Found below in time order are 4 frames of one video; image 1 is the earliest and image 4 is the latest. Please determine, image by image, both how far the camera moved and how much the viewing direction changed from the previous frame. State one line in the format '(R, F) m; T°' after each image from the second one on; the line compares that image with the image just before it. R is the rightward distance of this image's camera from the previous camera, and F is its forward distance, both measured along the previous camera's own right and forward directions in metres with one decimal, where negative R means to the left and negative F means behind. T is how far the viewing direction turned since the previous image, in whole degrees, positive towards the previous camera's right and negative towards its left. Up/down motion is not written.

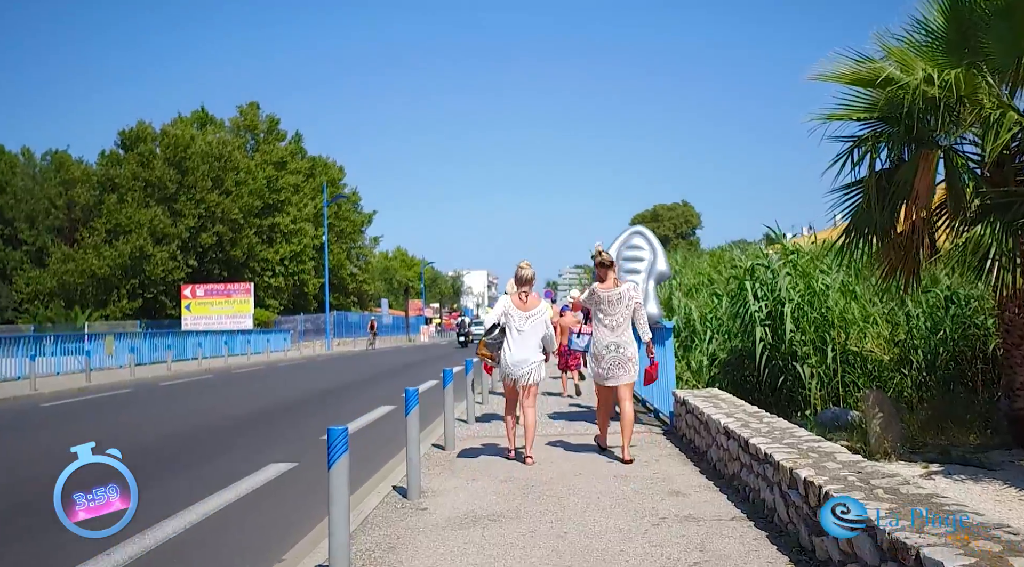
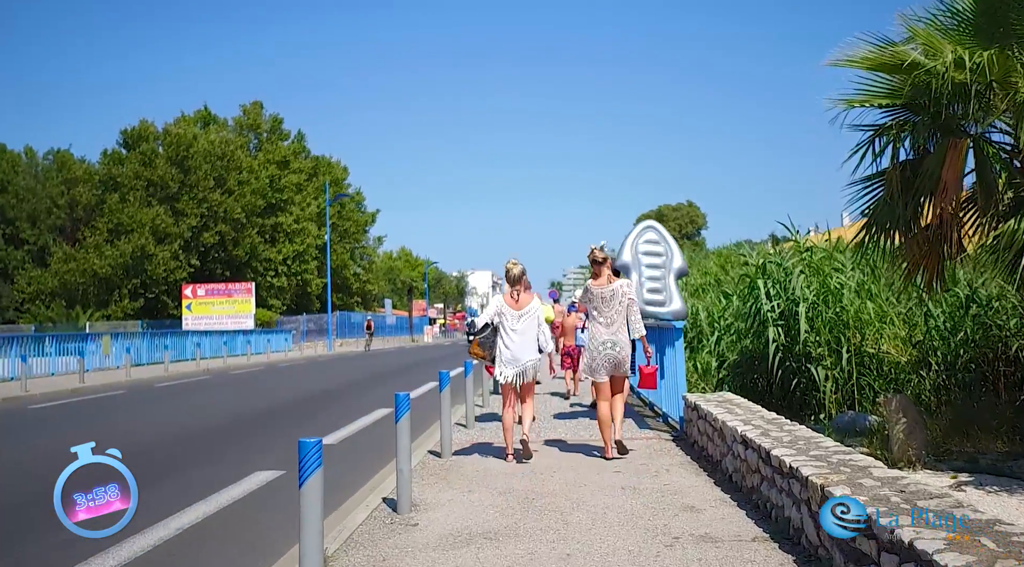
(0.0, +0.5) m; 0°
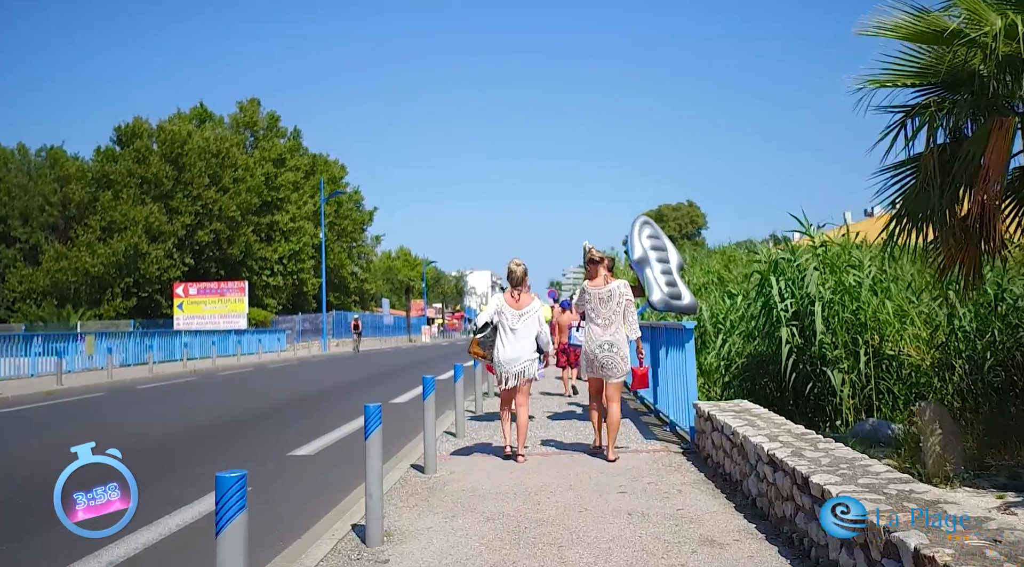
(+0.1, +0.9) m; 0°
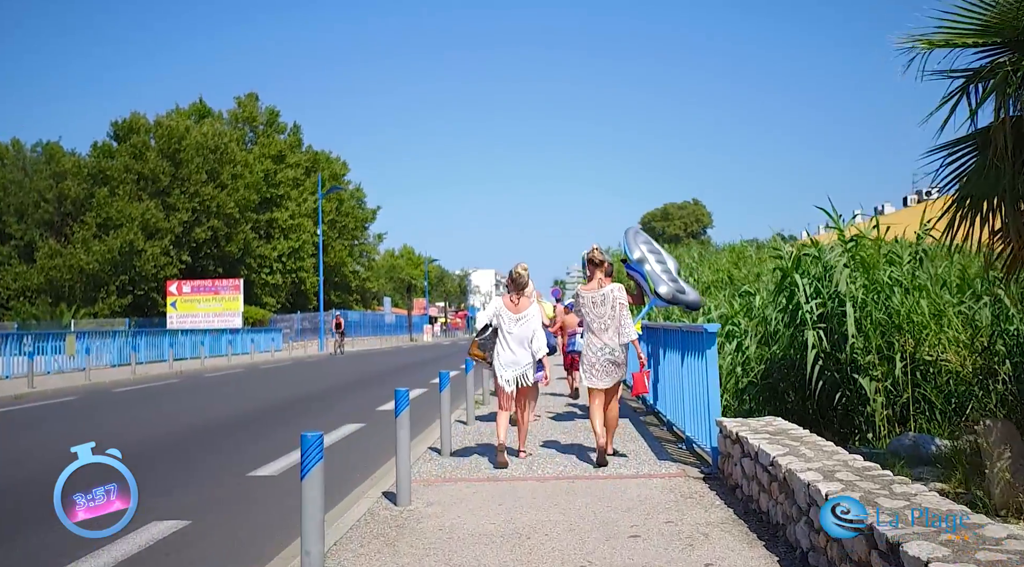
(+0.1, +1.3) m; 0°
